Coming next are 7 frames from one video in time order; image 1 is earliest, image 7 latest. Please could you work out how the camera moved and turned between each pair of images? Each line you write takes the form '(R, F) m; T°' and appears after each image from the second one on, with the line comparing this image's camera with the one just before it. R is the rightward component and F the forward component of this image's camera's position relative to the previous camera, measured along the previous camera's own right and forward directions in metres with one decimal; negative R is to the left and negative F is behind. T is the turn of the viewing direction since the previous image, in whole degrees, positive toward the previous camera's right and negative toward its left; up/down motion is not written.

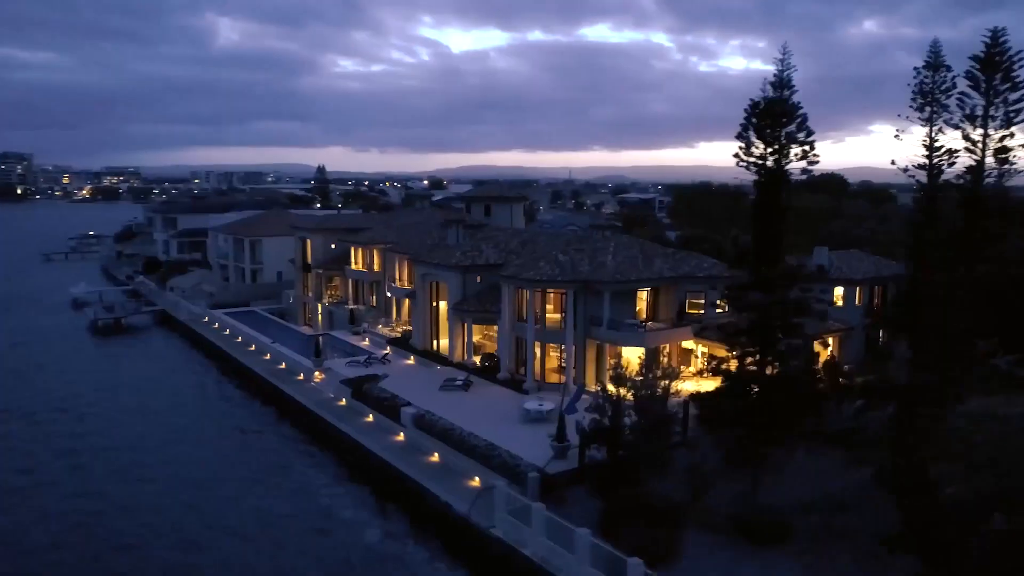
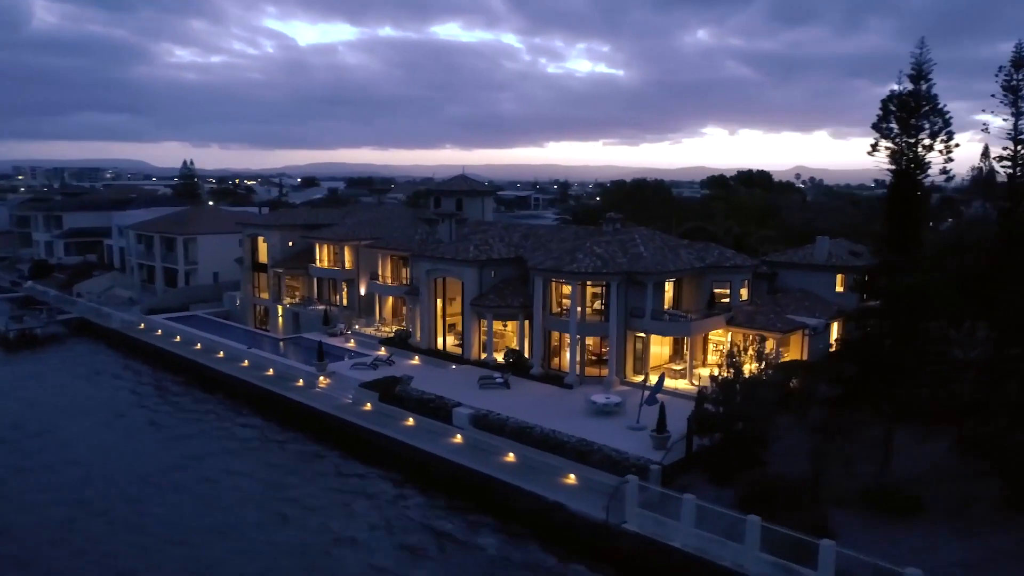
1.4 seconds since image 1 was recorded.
(-7.2, +1.3) m; +11°
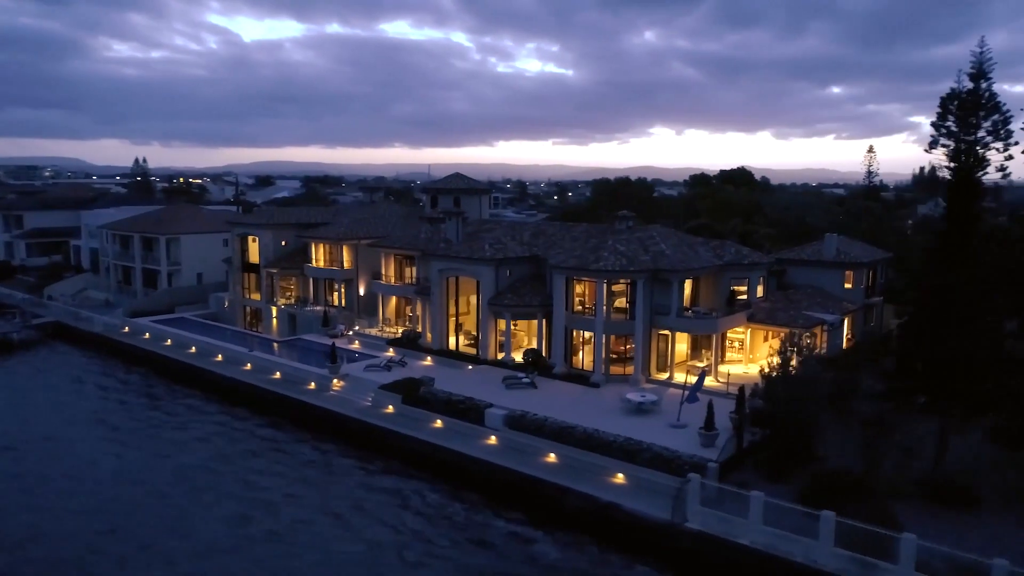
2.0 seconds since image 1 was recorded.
(-2.9, +0.4) m; +4°
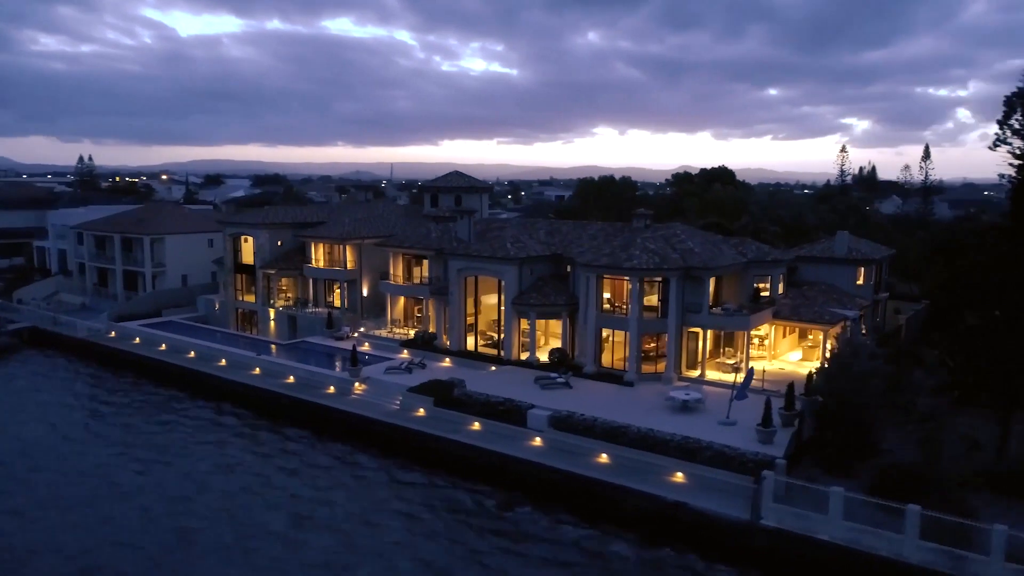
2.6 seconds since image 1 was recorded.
(-3.4, +0.5) m; +4°
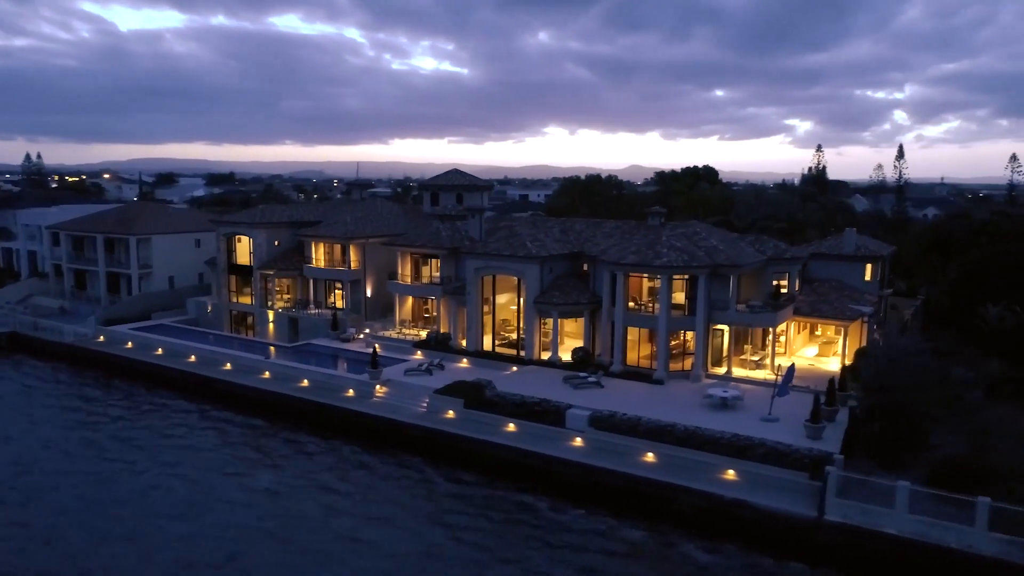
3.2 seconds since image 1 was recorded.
(-3.0, +0.5) m; +4°
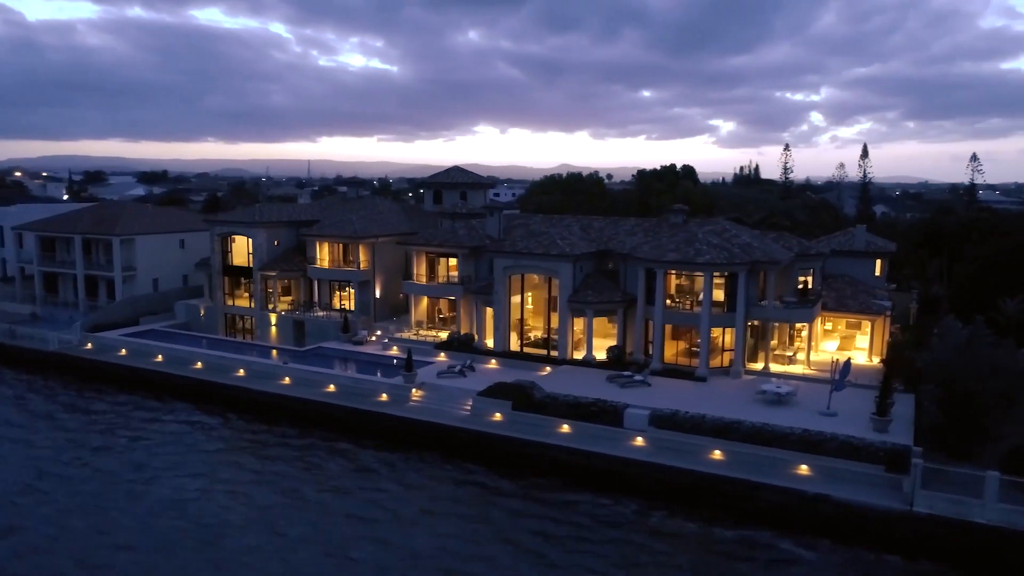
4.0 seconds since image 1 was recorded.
(-4.2, +0.7) m; +5°
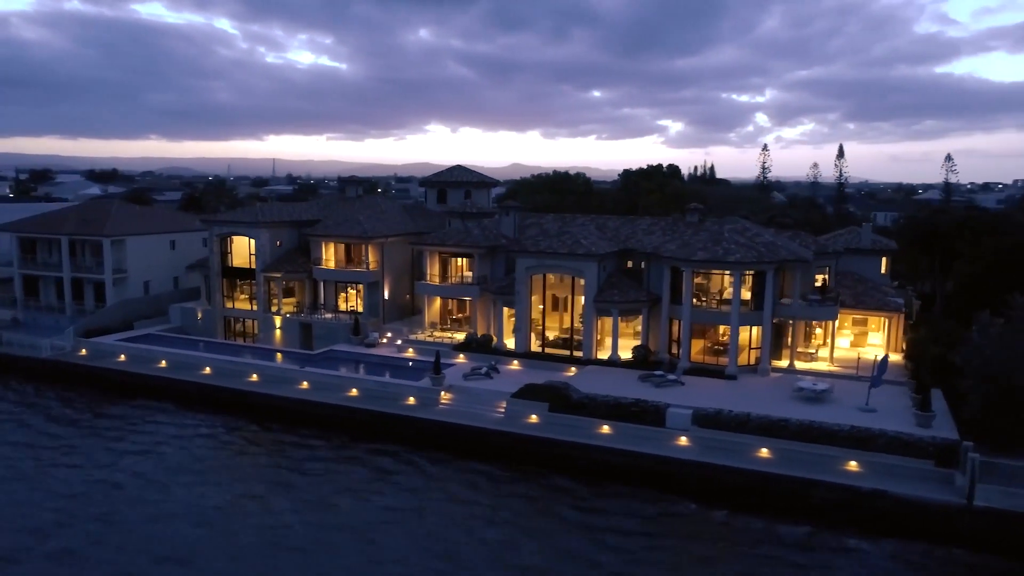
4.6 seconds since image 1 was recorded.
(-3.0, +0.5) m; +3°
